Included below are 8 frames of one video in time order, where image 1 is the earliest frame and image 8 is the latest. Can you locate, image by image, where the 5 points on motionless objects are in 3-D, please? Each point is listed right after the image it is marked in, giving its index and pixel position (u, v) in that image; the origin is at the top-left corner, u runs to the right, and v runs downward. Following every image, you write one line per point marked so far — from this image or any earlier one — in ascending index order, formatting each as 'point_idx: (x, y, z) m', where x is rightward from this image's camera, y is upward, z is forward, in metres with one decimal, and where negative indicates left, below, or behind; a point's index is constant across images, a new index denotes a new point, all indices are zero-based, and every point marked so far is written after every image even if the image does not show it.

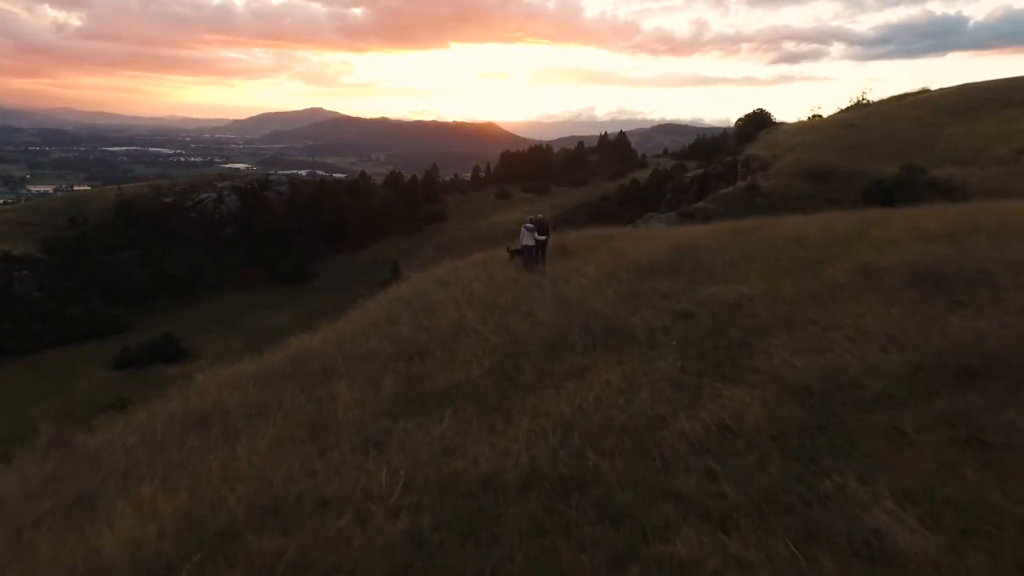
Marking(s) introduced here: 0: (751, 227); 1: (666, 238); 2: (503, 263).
0: (+6.8, +1.7, +18.6) m
1: (+4.4, +1.5, +19.1) m
2: (-0.2, +0.8, +18.8) m
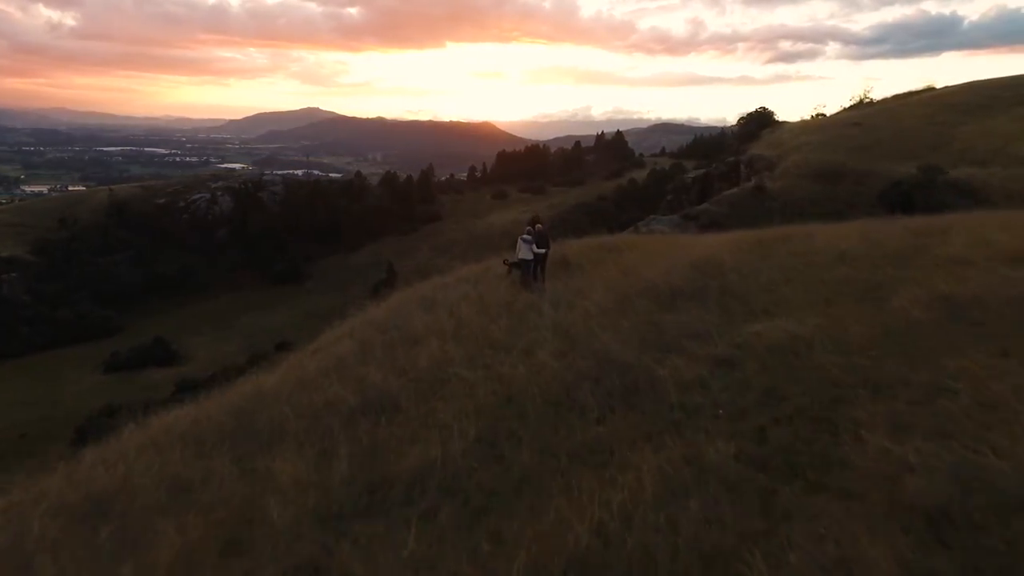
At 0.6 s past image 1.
0: (+6.7, +1.3, +16.6) m
1: (+4.3, +1.0, +17.0) m
2: (-0.3, +0.3, +16.7) m
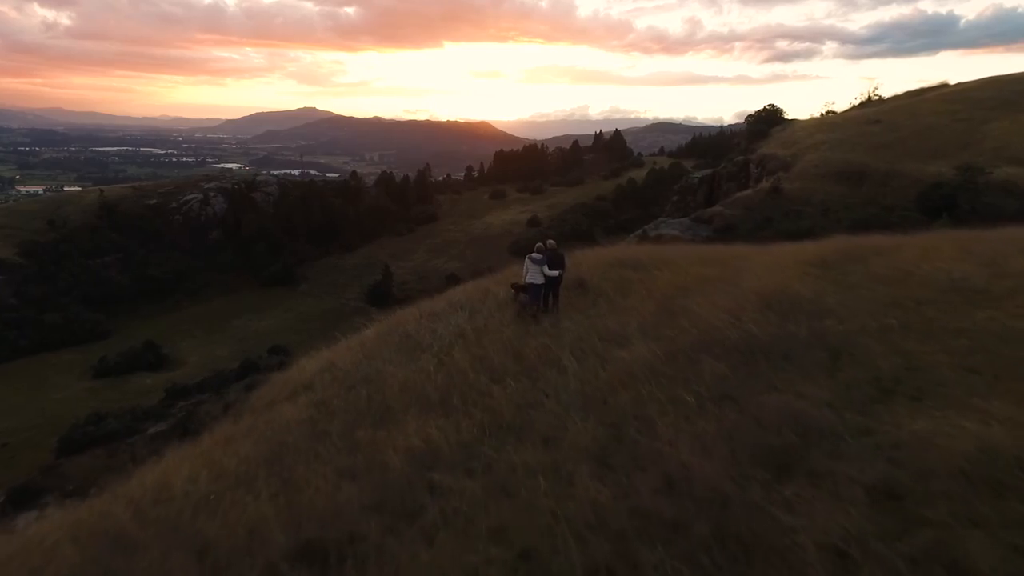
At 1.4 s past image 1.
0: (+6.8, +0.7, +13.5) m
1: (+4.4, +0.4, +14.0) m
2: (-0.2, -0.3, +13.6) m
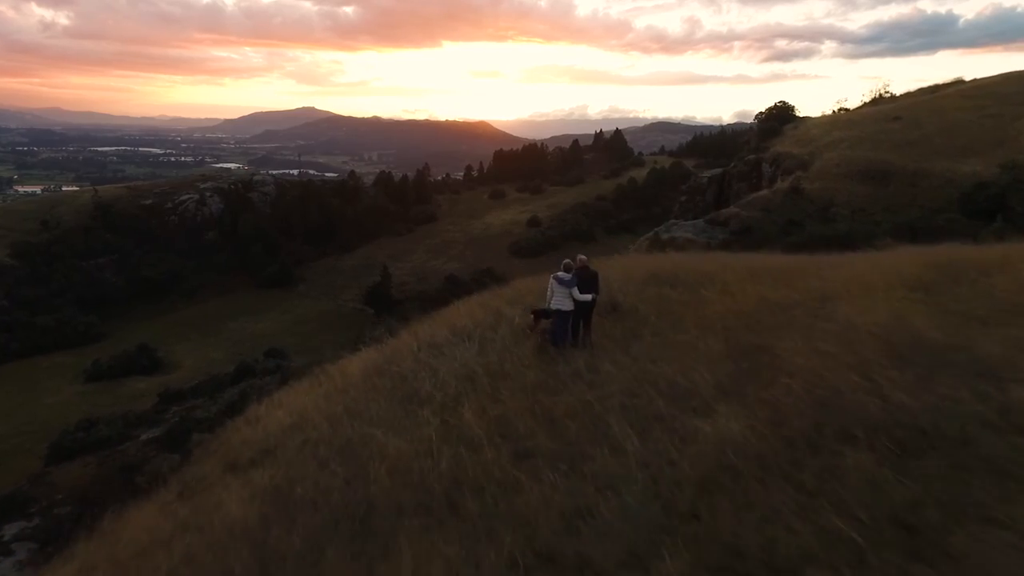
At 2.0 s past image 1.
0: (+7.1, +0.3, +11.1) m
1: (+4.7, 0.0, +11.5) m
2: (+0.1, -0.7, +11.1) m
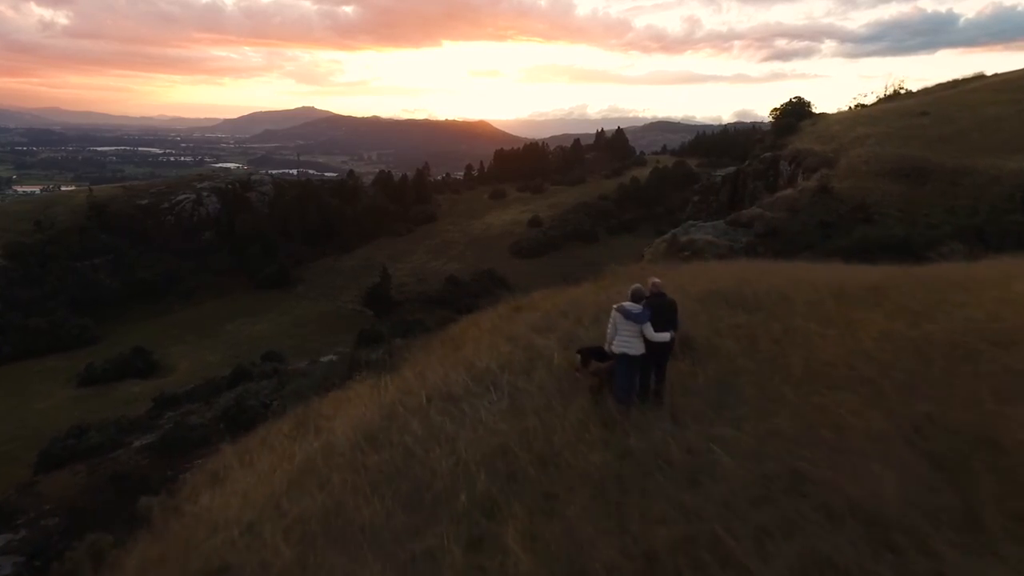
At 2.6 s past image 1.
0: (+7.6, -0.1, +8.3) m
1: (+5.2, -0.4, +8.7) m
2: (+0.6, -1.1, +8.3) m
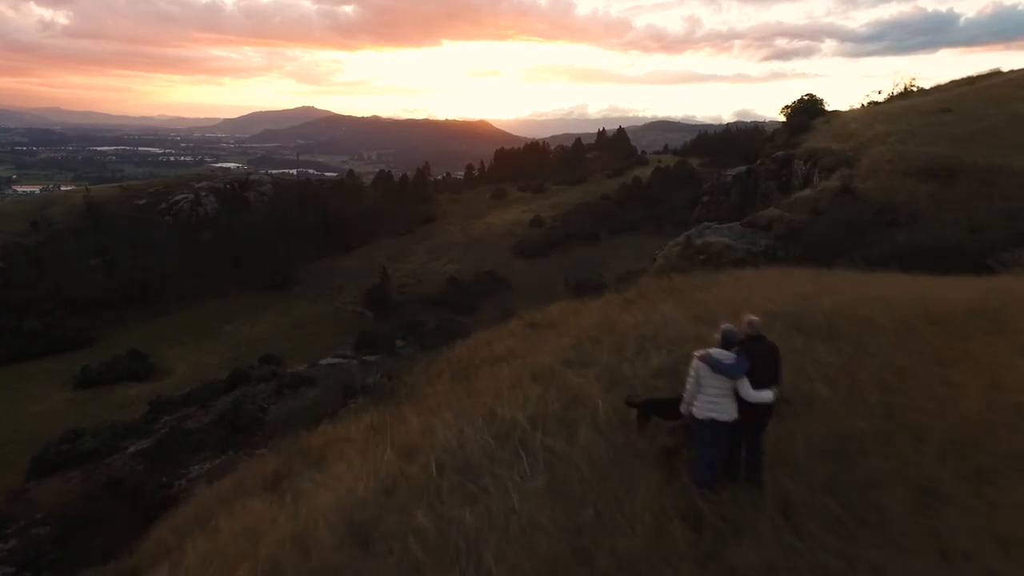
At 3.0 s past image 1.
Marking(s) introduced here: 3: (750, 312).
0: (+7.9, -0.4, +6.3) m
1: (+5.6, -0.7, +6.7) m
2: (+0.9, -1.4, +6.4) m
3: (+3.6, -0.4, +10.1) m
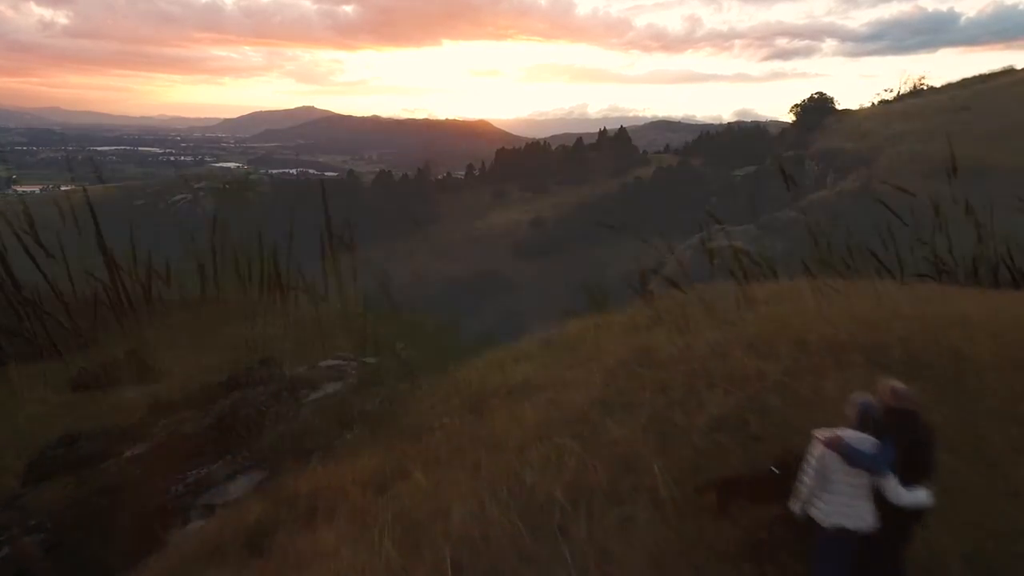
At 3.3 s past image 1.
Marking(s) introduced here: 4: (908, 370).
0: (+8.2, -0.7, +4.8) m
1: (+5.9, -1.0, +5.2) m
2: (+1.2, -1.7, +4.9) m
3: (+3.9, -0.7, +8.6) m
4: (+4.3, -0.9, +7.3) m
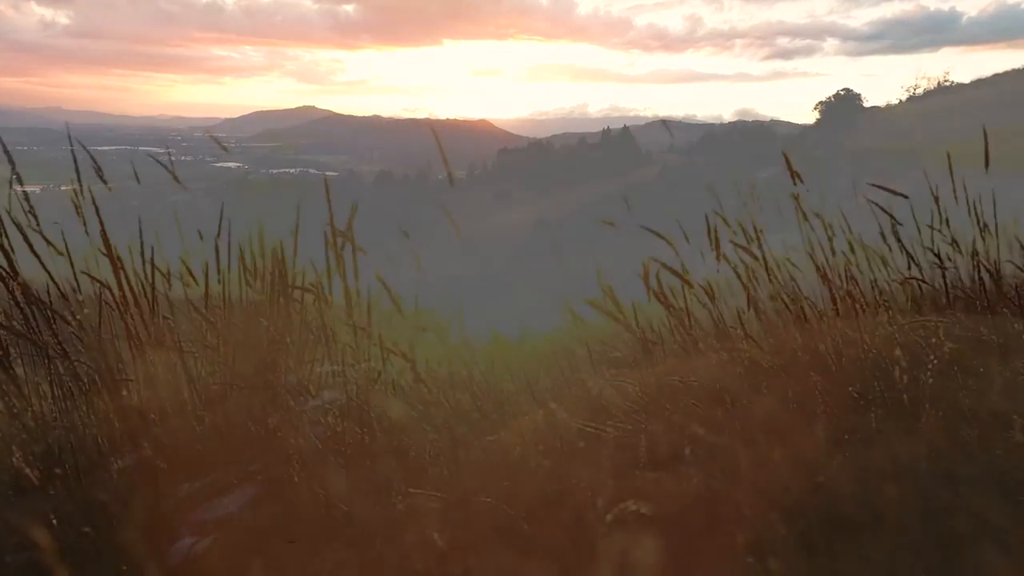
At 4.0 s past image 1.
0: (+8.2, -0.6, +4.9) m
1: (+5.8, -0.9, +5.3) m
2: (+1.2, -1.6, +5.0) m
3: (+3.8, -0.6, +8.6) m
4: (+4.3, -0.8, +7.4) m
